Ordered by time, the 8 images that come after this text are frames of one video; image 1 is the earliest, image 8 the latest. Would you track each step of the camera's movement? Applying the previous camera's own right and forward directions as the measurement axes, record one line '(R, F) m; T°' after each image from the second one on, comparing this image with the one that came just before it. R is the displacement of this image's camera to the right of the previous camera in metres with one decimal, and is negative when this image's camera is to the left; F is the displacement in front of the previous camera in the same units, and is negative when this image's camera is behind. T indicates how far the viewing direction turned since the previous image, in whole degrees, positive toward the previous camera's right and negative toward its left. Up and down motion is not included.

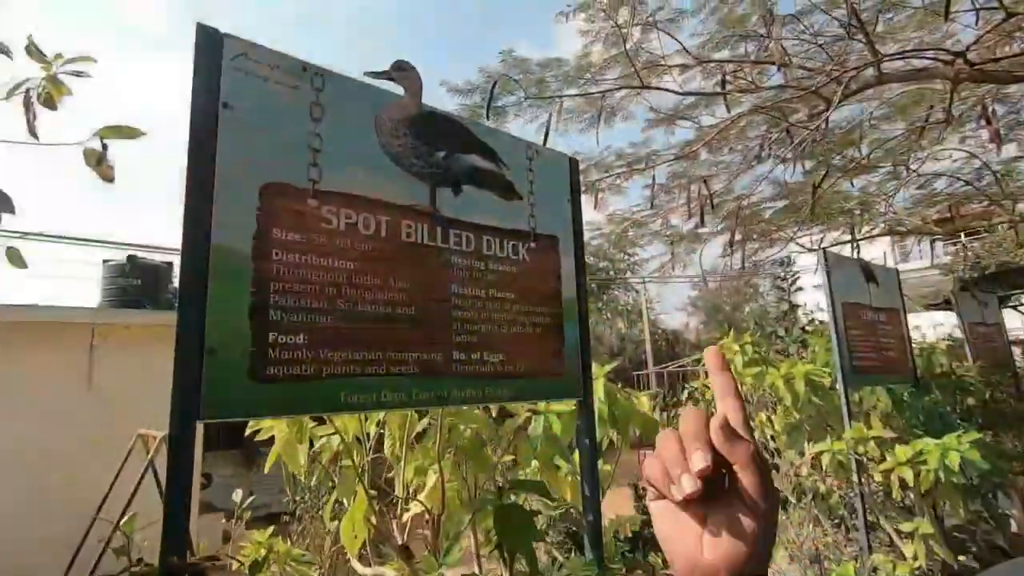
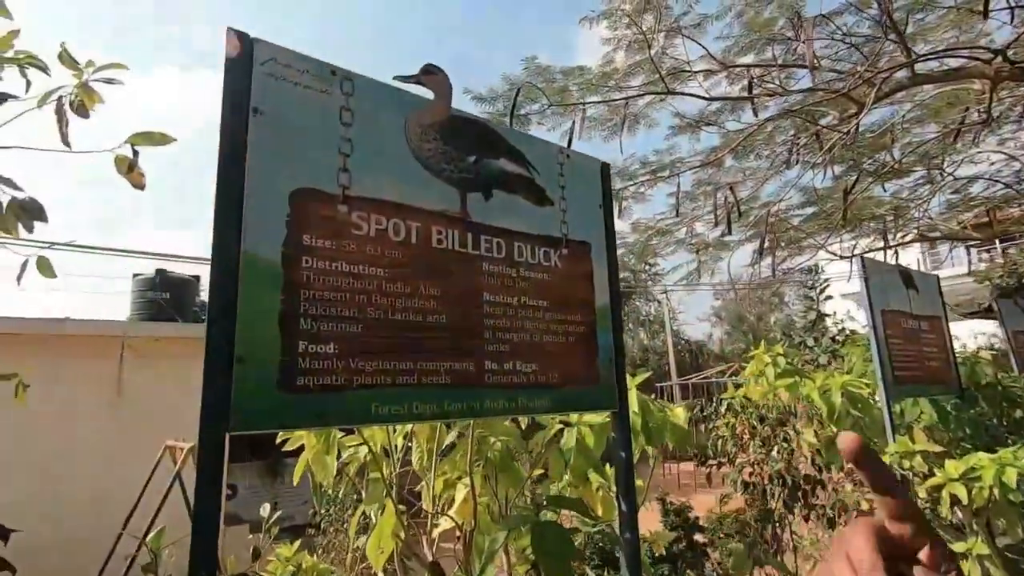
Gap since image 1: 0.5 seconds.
(0.0, +0.1) m; -2°
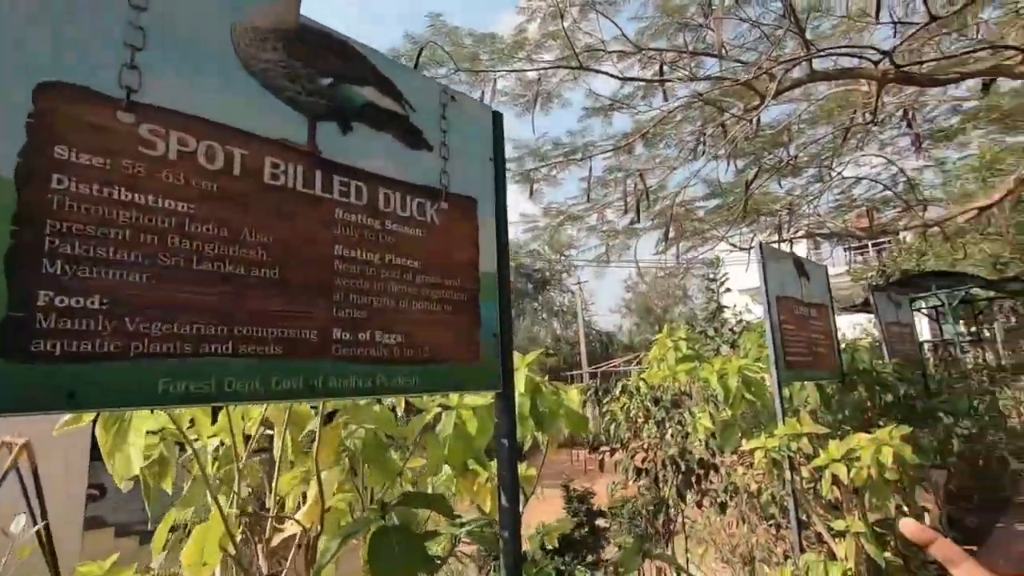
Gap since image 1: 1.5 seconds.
(+0.1, +0.2) m; +9°
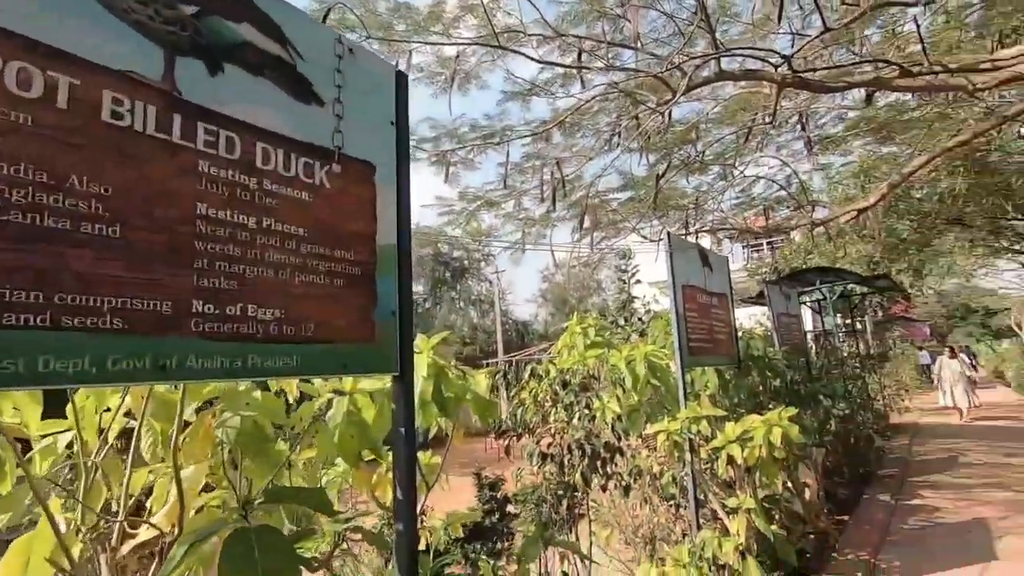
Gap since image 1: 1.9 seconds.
(0.0, +0.1) m; +9°
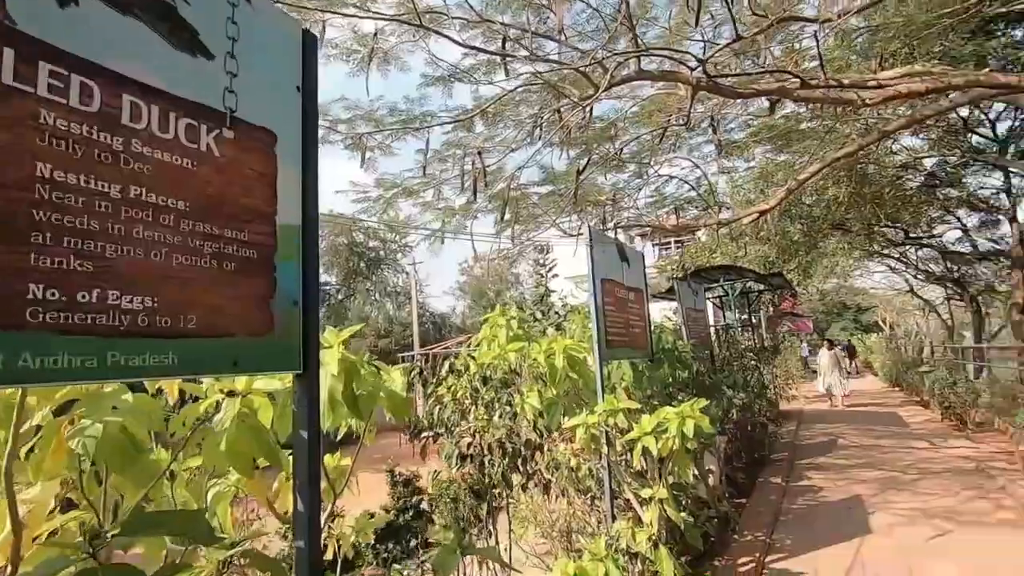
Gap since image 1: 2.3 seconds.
(0.0, +0.1) m; +9°
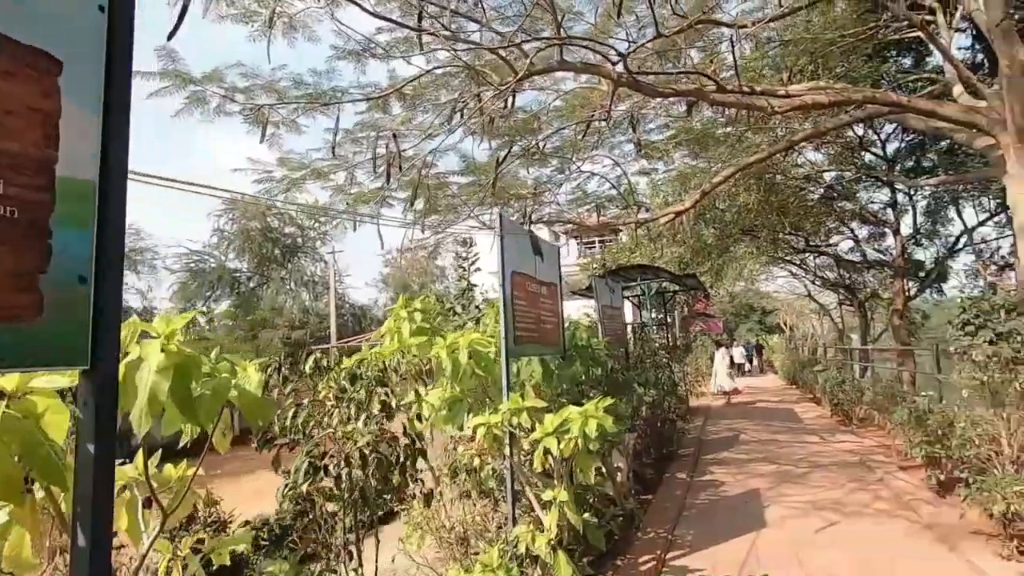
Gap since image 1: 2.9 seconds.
(+0.1, +0.2) m; +8°
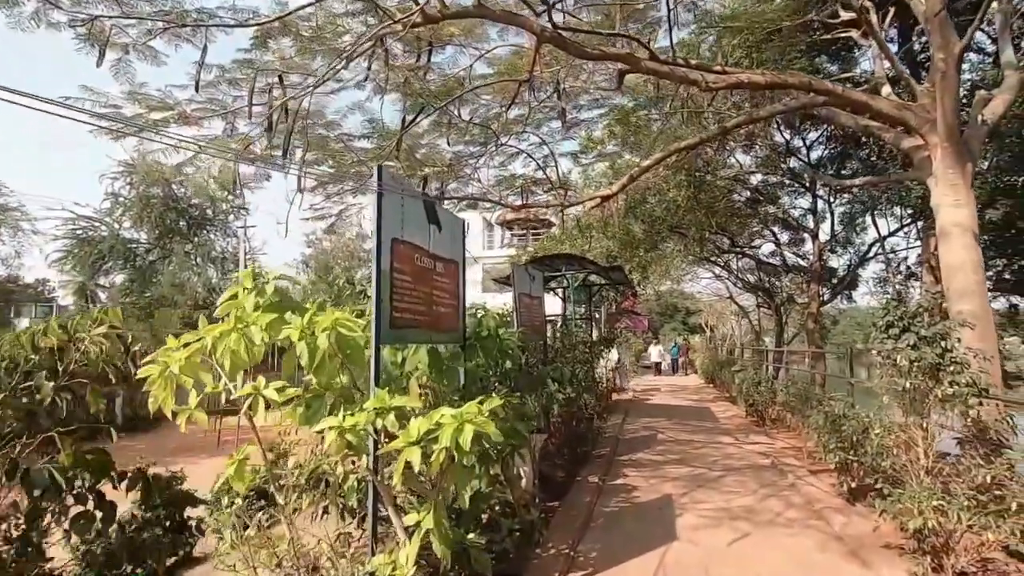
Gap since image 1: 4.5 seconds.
(+0.3, +0.6) m; +7°
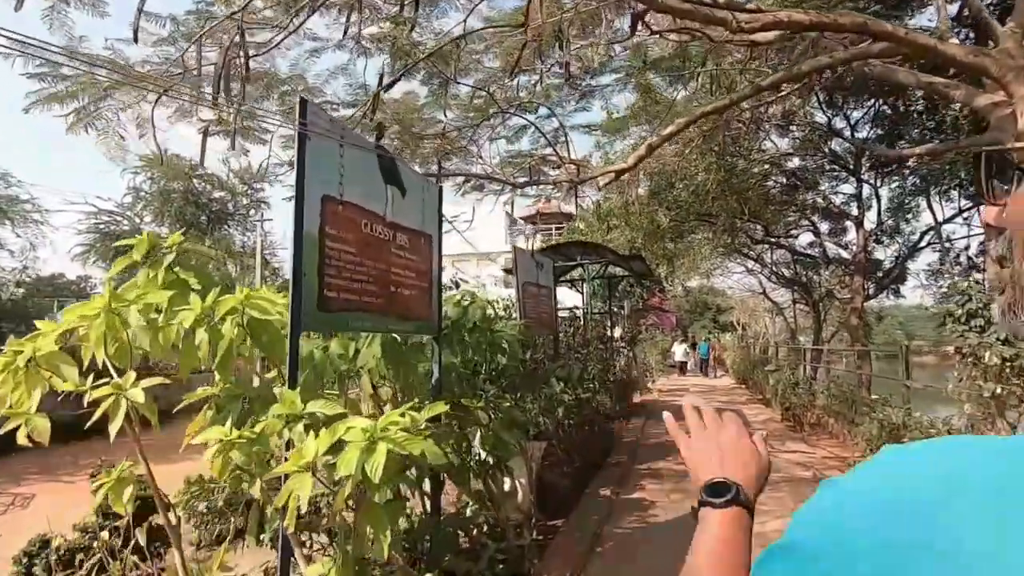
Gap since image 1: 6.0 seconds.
(+0.3, +0.7) m; -3°
